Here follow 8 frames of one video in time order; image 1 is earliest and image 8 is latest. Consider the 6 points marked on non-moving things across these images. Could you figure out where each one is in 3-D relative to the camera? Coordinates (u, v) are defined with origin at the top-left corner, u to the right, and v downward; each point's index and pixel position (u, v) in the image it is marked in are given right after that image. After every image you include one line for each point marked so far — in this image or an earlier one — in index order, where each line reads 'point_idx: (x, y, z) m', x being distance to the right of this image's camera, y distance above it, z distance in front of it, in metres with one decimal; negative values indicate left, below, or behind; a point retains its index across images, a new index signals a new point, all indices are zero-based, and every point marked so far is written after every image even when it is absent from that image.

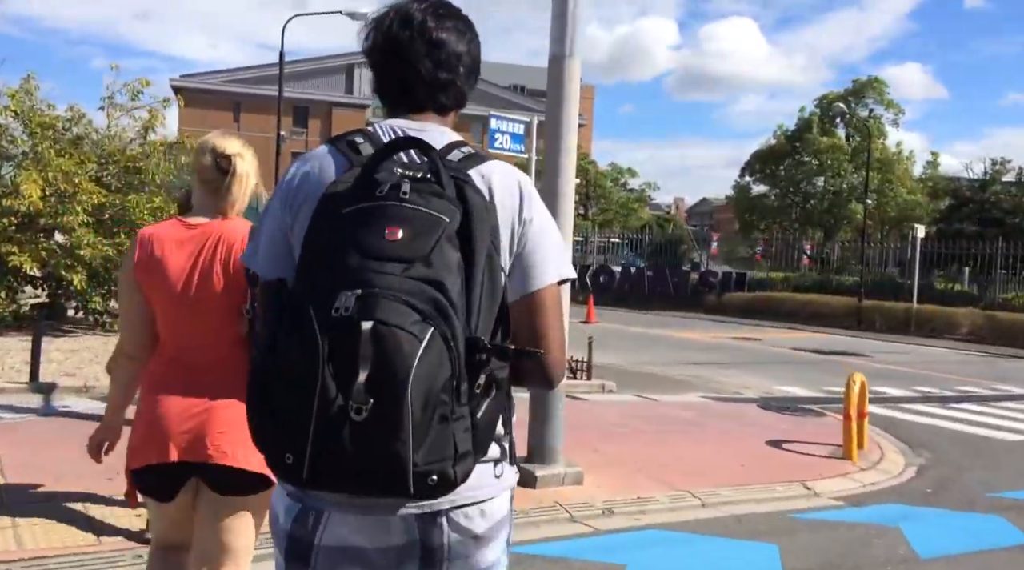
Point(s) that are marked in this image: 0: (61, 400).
0: (-3.5, -0.9, +8.1) m
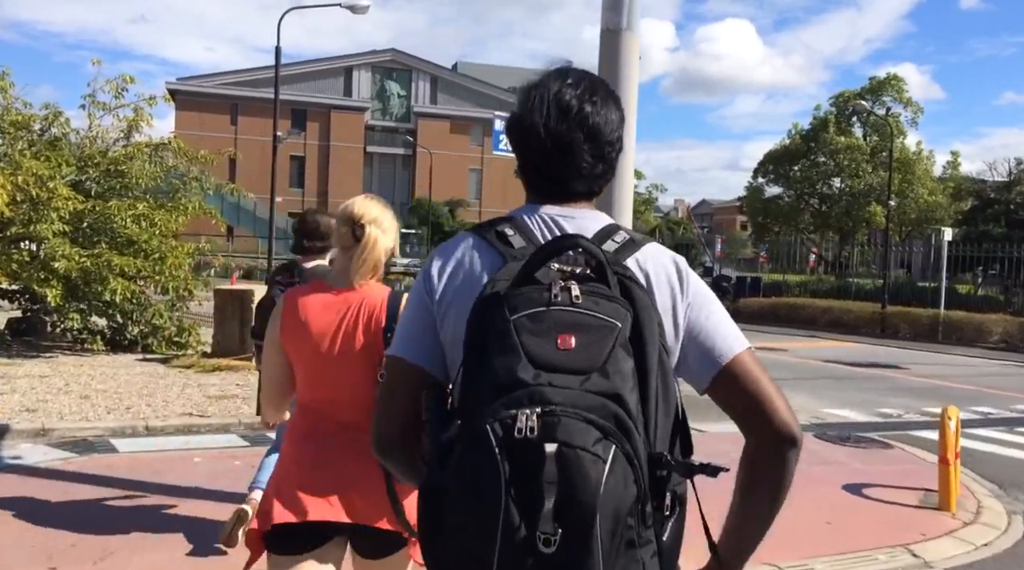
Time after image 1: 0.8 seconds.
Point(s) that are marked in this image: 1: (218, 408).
0: (-3.2, -1.1, +6.8) m
1: (-2.5, -1.0, +8.8) m
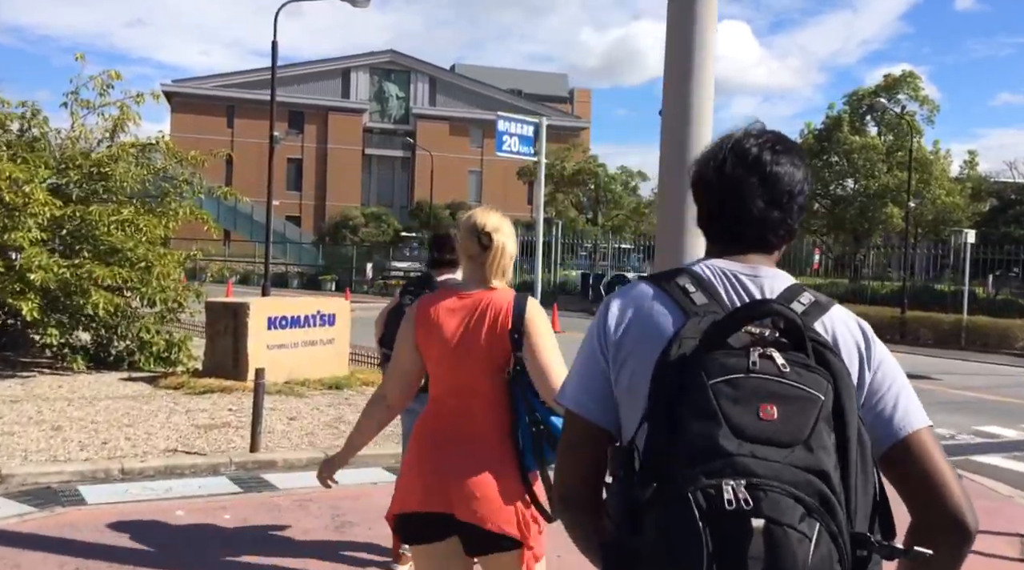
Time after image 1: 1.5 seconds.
0: (-3.0, -1.2, +5.8) m
1: (-2.3, -1.1, +7.7) m
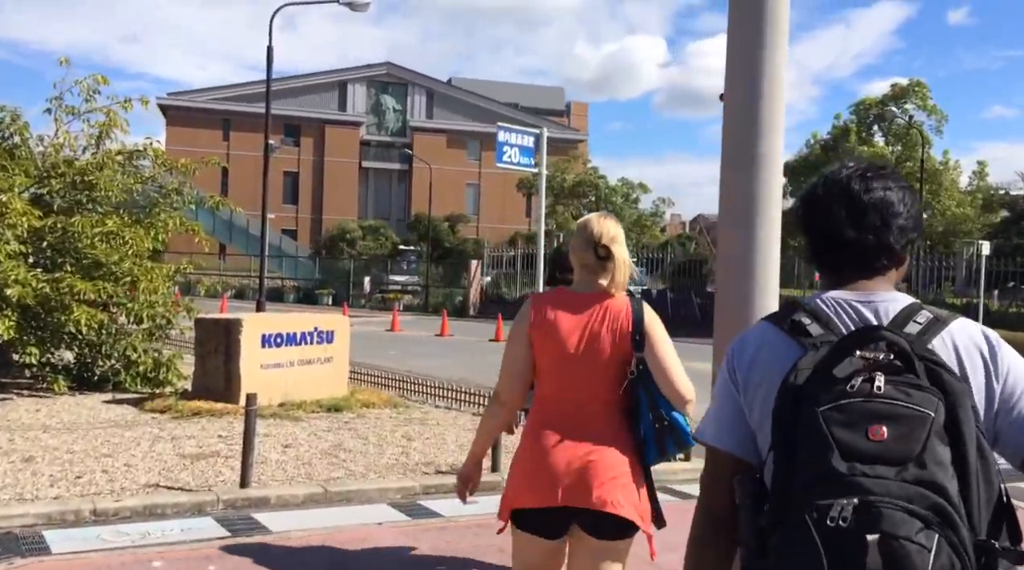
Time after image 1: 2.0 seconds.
0: (-2.9, -1.3, +5.0) m
1: (-2.1, -1.2, +7.0) m
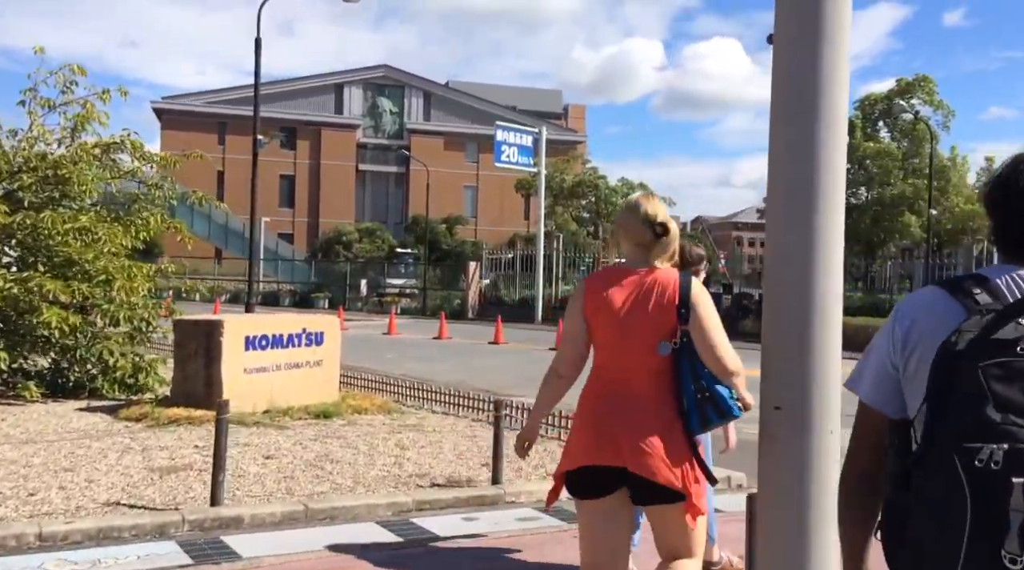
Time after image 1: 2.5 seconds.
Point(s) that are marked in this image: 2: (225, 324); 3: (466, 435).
0: (-2.9, -1.2, +4.3) m
1: (-2.1, -1.2, +6.3) m
2: (-2.6, -0.4, +9.7) m
3: (-0.4, -1.3, +9.1) m
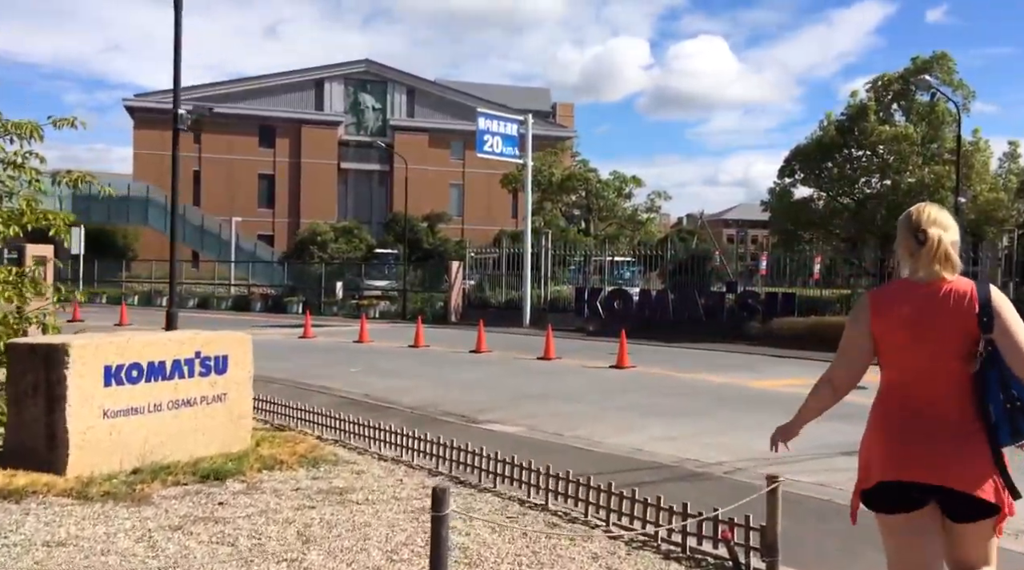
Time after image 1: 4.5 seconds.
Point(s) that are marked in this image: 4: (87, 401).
0: (-3.0, -1.3, +1.5) m
1: (-2.3, -1.3, +3.5) m
2: (-2.9, -0.4, +6.8) m
3: (-0.6, -1.3, +6.3) m
4: (-2.8, -0.8, +7.0) m
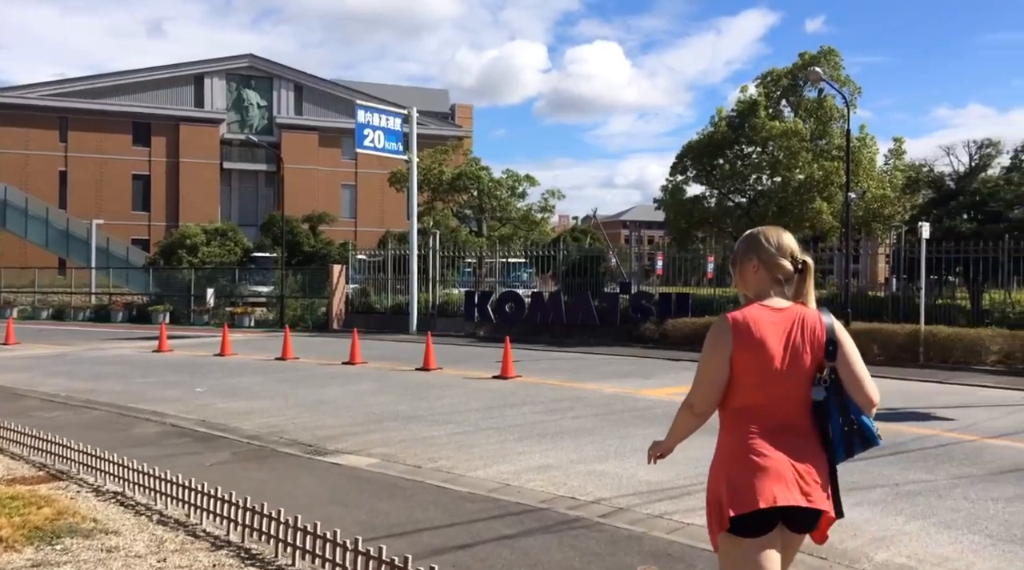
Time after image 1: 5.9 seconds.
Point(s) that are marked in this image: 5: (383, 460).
0: (-3.5, -1.4, -0.7) m
1: (-2.9, -1.3, +1.4) m
2: (-3.8, -0.5, +4.7) m
3: (-1.5, -1.4, +4.4) m
4: (-3.8, -0.9, +4.8) m
5: (-1.3, -1.8, +10.6) m
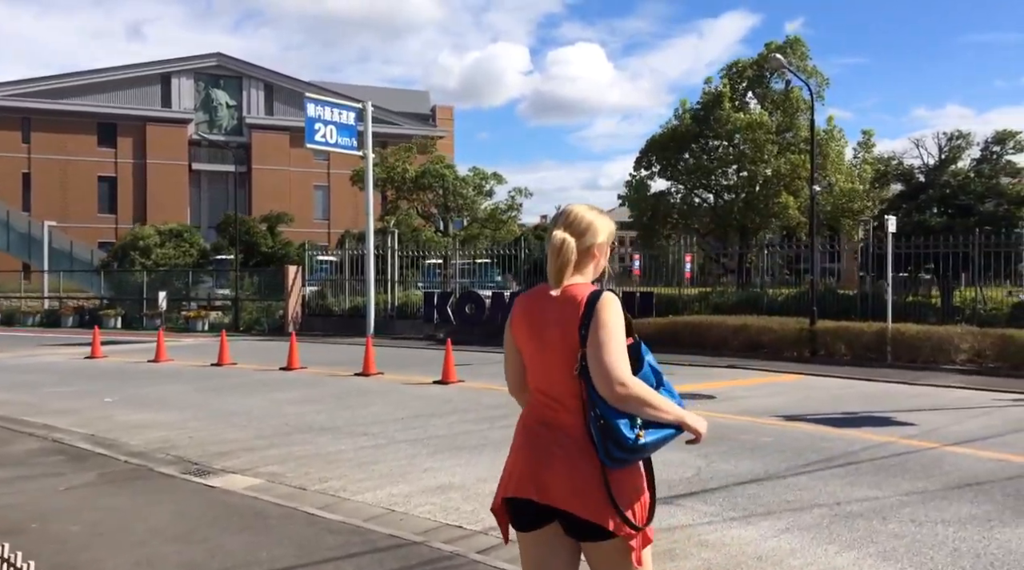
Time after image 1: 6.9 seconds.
0: (-4.2, -1.4, -1.8) m
1: (-3.7, -1.3, +0.2) m
2: (-4.6, -0.5, +3.5) m
3: (-2.3, -1.4, +3.2) m
4: (-4.6, -0.9, +3.6) m
5: (-2.2, -1.8, +9.5) m
